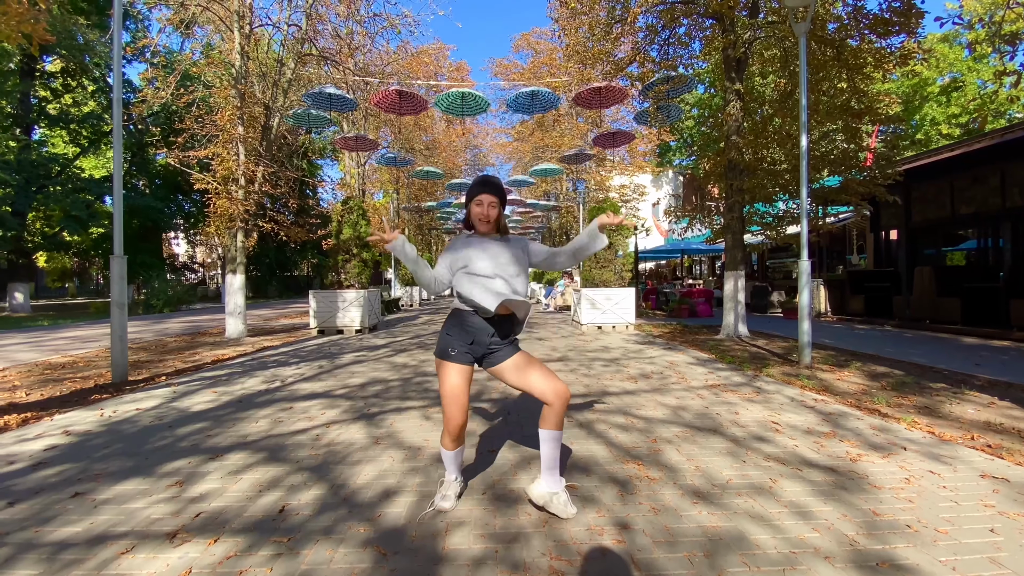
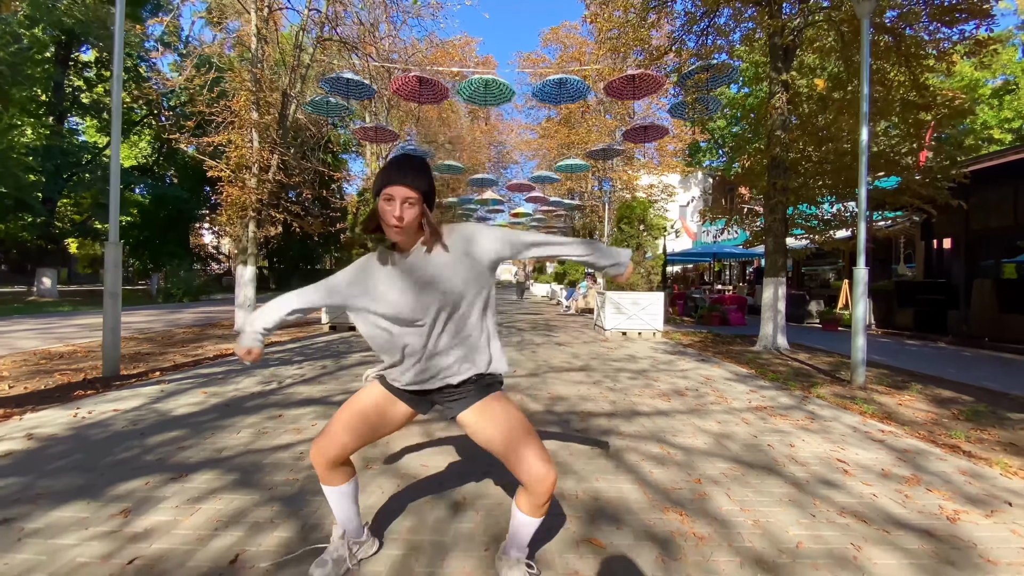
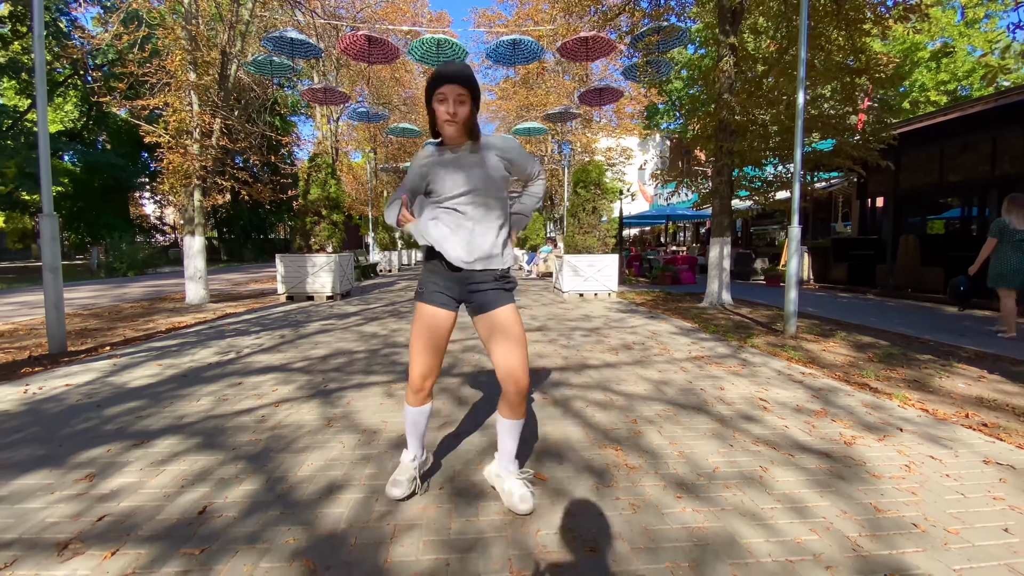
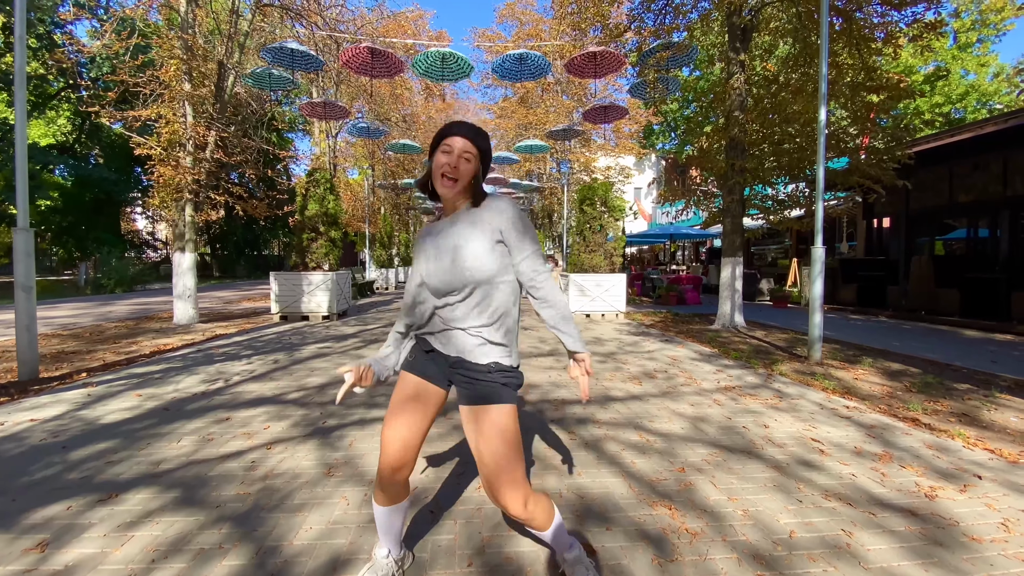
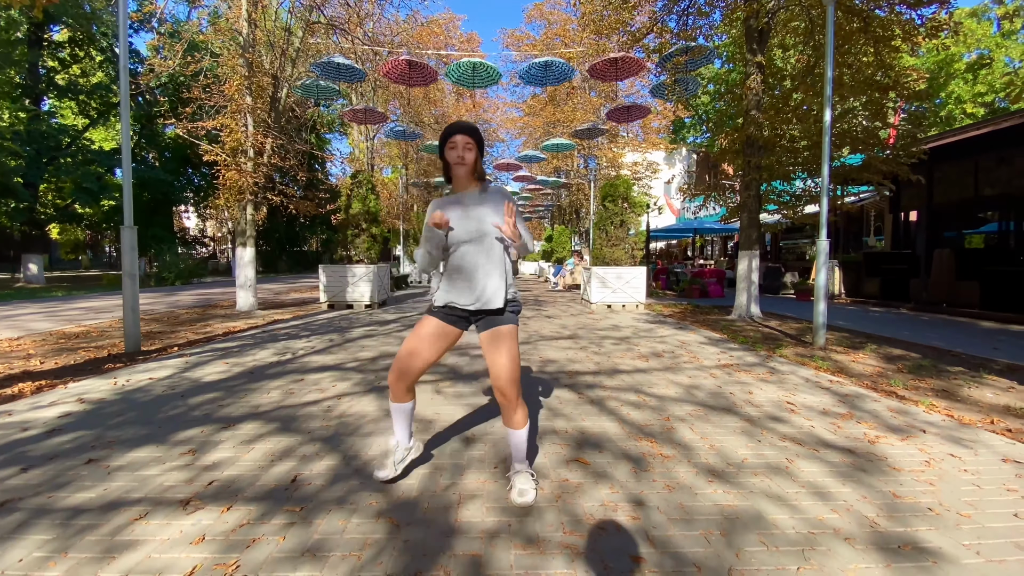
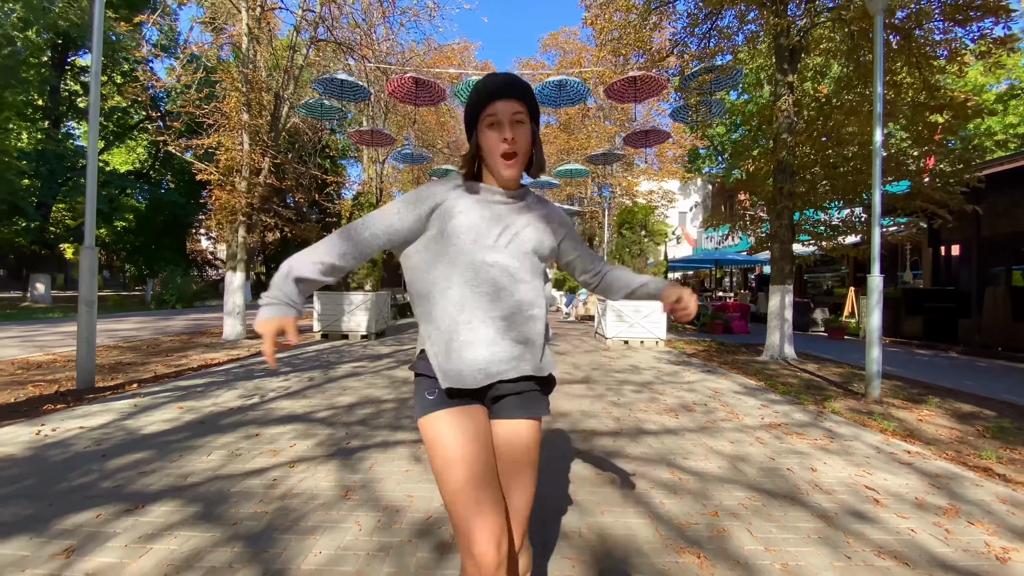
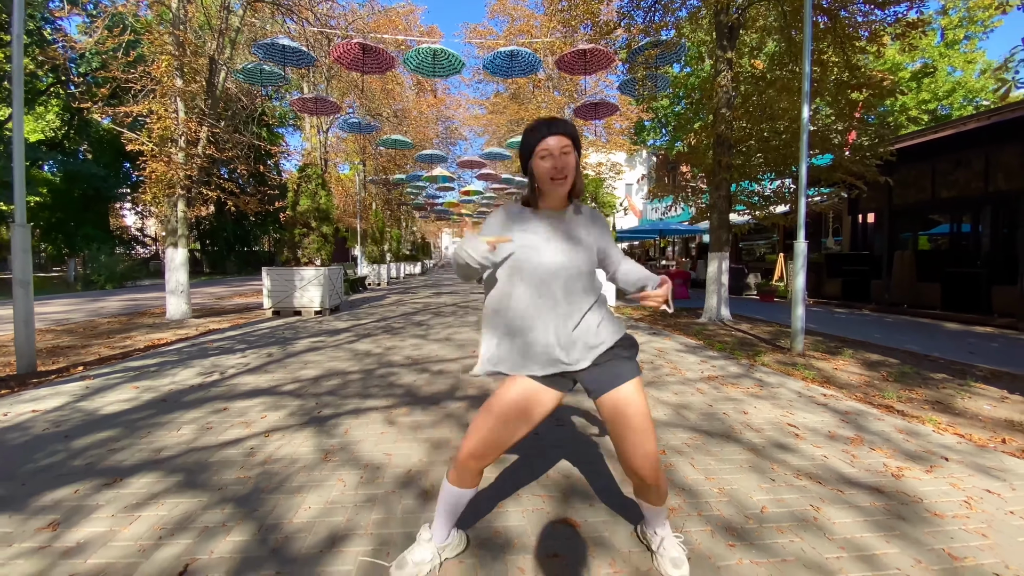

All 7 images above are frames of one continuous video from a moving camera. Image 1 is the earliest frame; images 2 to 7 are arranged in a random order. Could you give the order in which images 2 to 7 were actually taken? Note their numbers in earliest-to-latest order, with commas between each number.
6, 2, 5, 4, 7, 3
